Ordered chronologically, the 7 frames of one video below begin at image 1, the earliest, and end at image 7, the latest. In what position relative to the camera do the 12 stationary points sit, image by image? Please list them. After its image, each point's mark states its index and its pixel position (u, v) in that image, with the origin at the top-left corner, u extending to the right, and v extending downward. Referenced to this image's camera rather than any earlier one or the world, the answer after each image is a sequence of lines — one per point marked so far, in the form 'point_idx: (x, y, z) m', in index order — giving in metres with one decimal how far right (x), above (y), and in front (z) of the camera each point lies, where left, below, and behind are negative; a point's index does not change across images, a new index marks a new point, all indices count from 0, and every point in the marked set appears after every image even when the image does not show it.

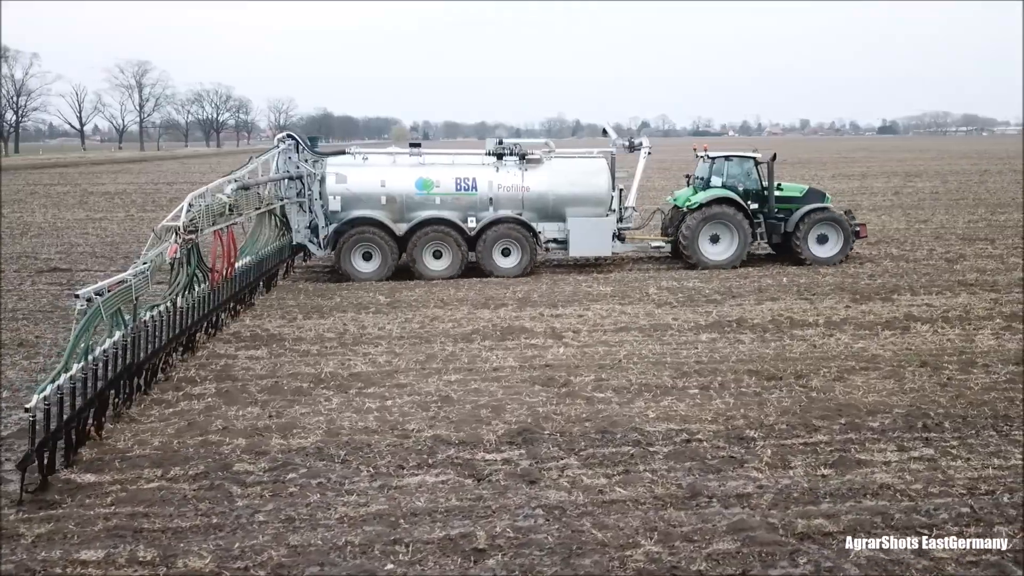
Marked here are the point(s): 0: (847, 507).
0: (+1.8, -1.2, +4.4) m
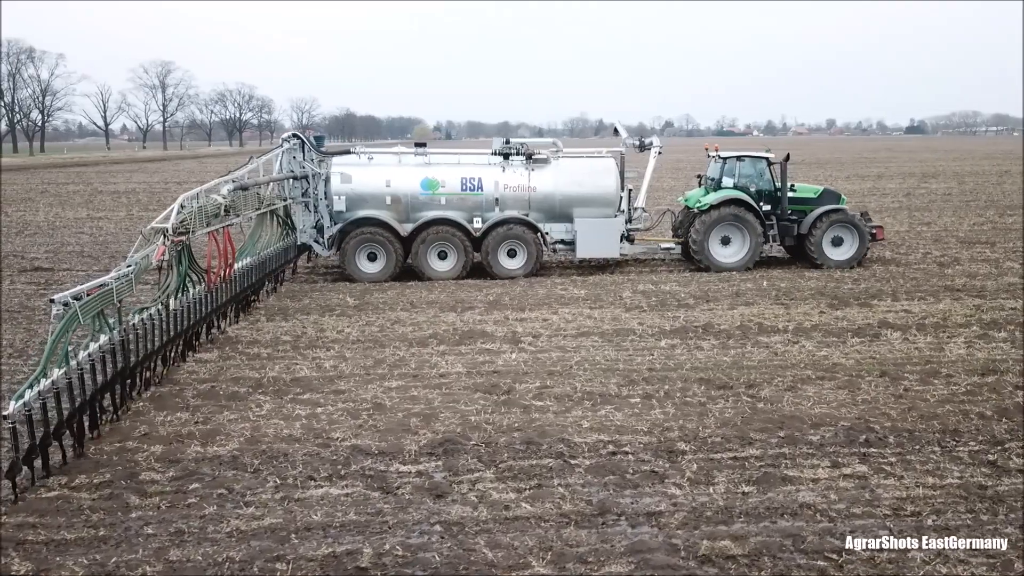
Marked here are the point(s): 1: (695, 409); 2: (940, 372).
0: (+1.2, -1.2, +4.1) m
1: (+1.3, -0.9, +5.9) m
2: (+3.5, -0.7, +6.7) m
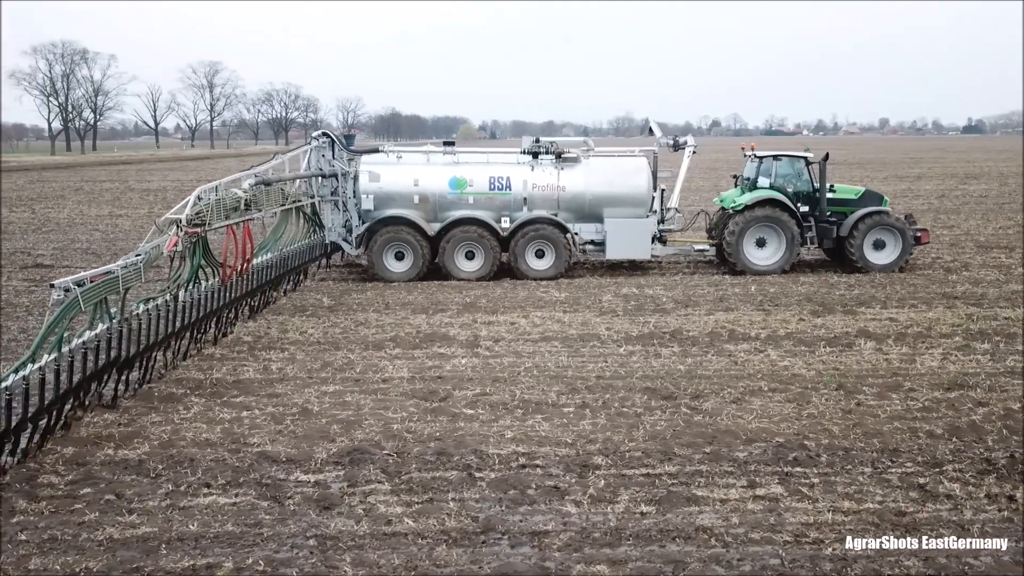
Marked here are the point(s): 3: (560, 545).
0: (+0.6, -1.3, +3.9) m
1: (+0.8, -0.9, +5.7) m
2: (+3.0, -0.8, +6.3) m
3: (+0.2, -1.3, +4.0) m
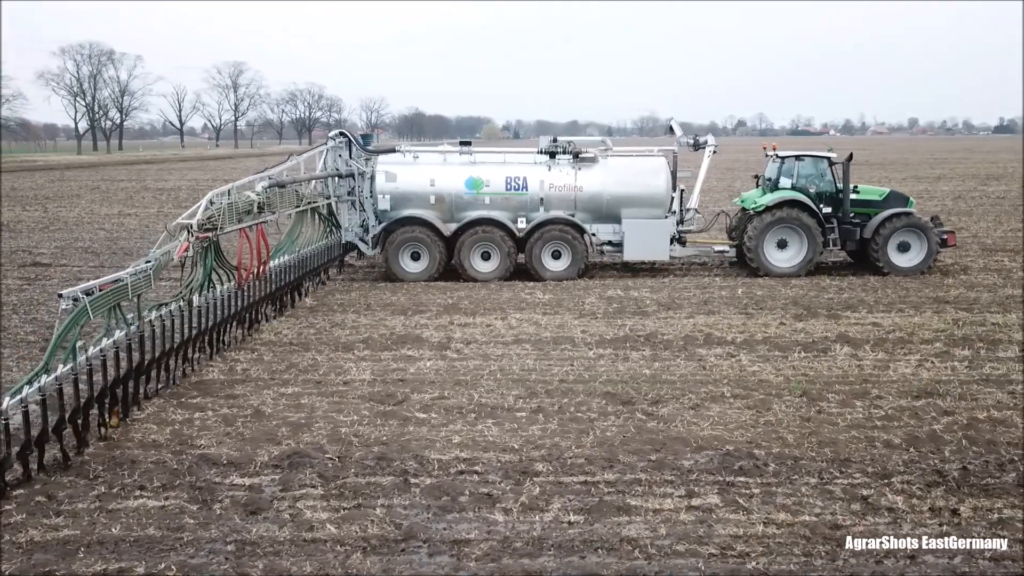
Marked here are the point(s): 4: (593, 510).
0: (+0.2, -1.3, +3.8) m
1: (+0.5, -1.0, +5.6) m
2: (+2.7, -0.8, +6.1) m
3: (-0.2, -1.3, +3.9) m
4: (+0.4, -1.2, +4.3) m
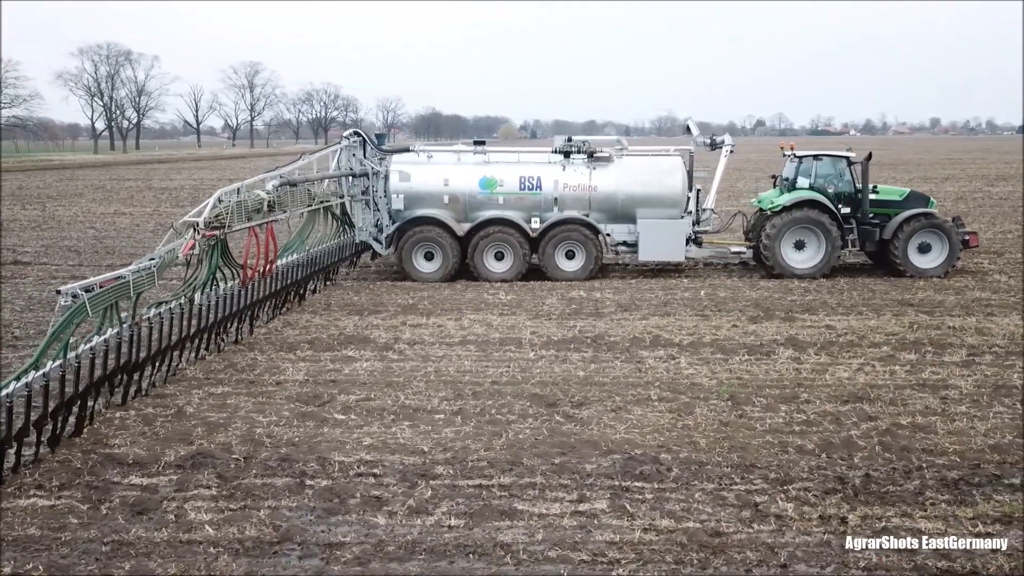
0: (-0.4, -1.3, +3.8) m
1: (-0.1, -1.0, +5.5) m
2: (+2.1, -0.8, +6.0) m
3: (-0.8, -1.3, +3.9) m
4: (-0.2, -1.2, +4.2) m
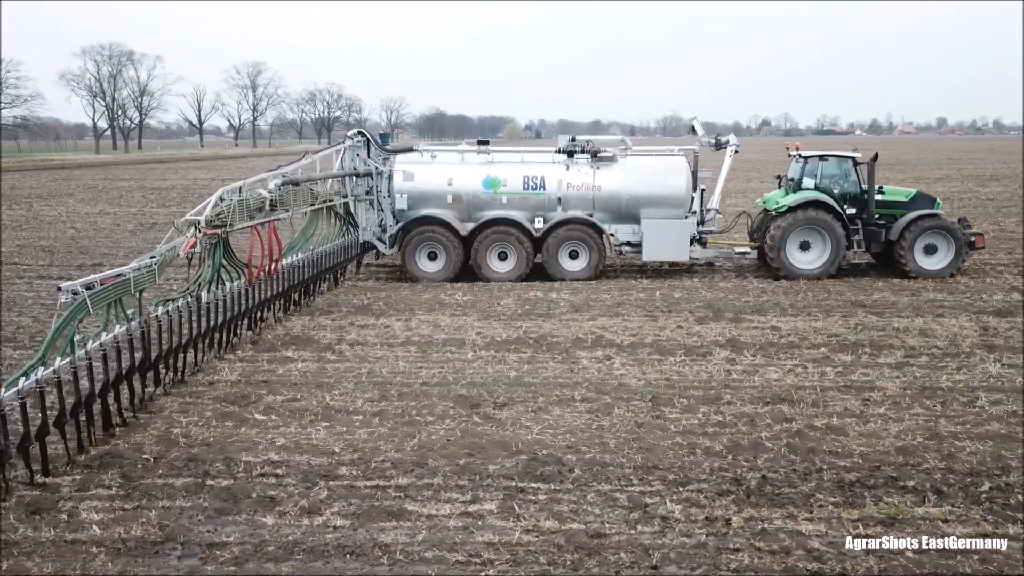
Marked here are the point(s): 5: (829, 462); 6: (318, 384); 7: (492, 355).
0: (-1.0, -1.3, +3.8) m
1: (-0.7, -1.0, +5.6) m
2: (+1.6, -0.8, +6.0) m
3: (-1.4, -1.3, +3.9) m
4: (-0.8, -1.2, +4.3) m
5: (+1.9, -1.0, +4.9) m
6: (-1.6, -0.8, +6.6) m
7: (-0.2, -0.6, +7.5) m
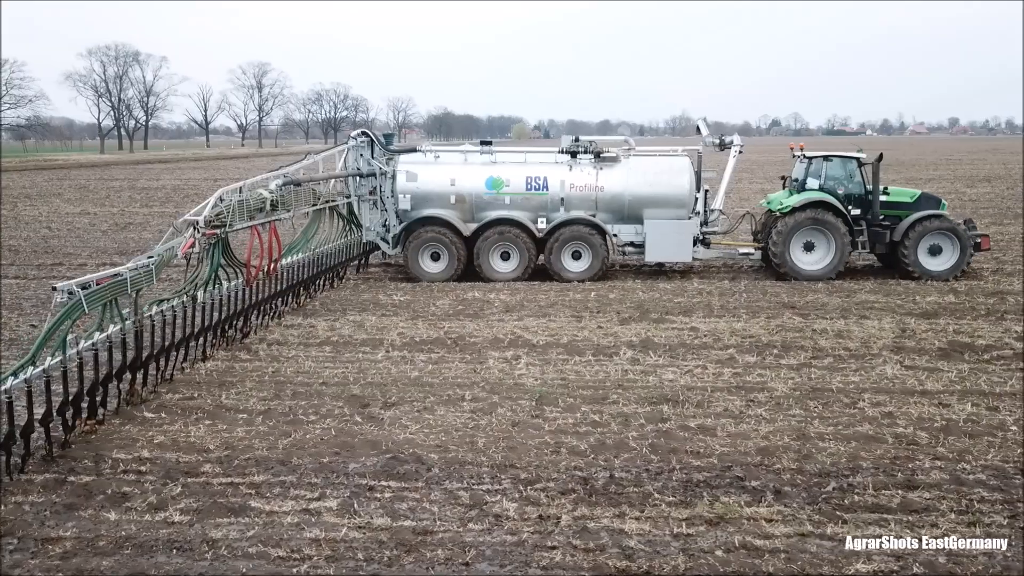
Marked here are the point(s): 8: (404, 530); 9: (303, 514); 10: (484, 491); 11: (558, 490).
0: (-1.9, -1.3, +3.9) m
1: (-1.5, -1.0, +5.6) m
2: (+0.7, -0.8, +6.1) m
3: (-2.2, -1.3, +4.0) m
4: (-1.6, -1.2, +4.3) m
5: (+1.0, -1.1, +4.9) m
6: (-2.4, -0.8, +6.7) m
7: (-1.0, -0.6, +7.5) m
8: (-0.5, -1.2, +4.1) m
9: (-1.1, -1.2, +4.3) m
10: (-0.1, -1.1, +4.6) m
11: (+0.3, -1.1, +4.6) m
